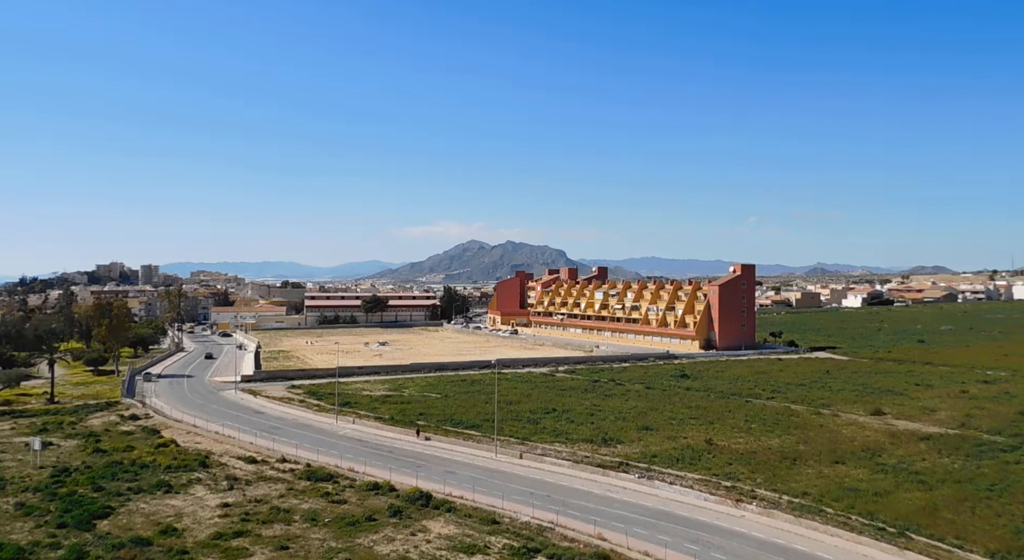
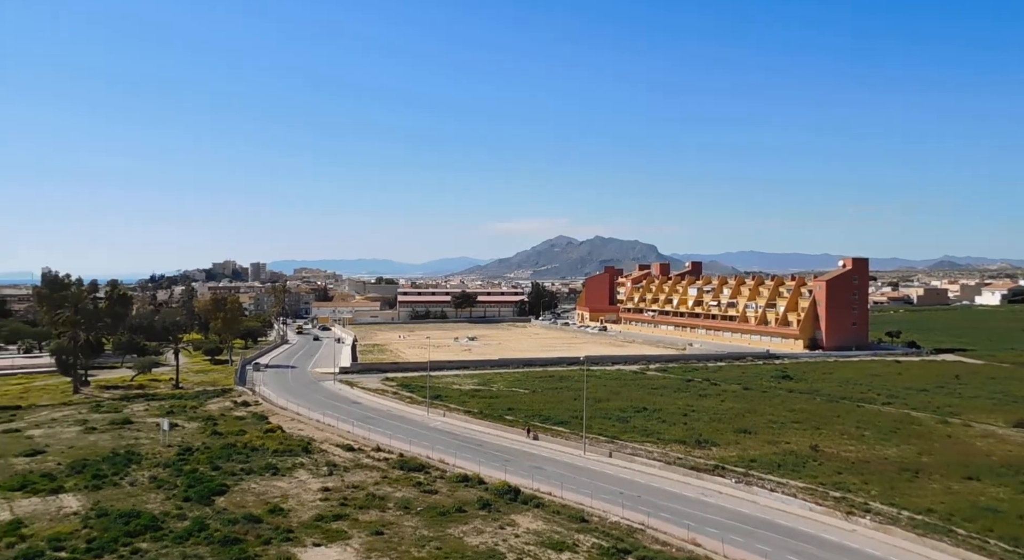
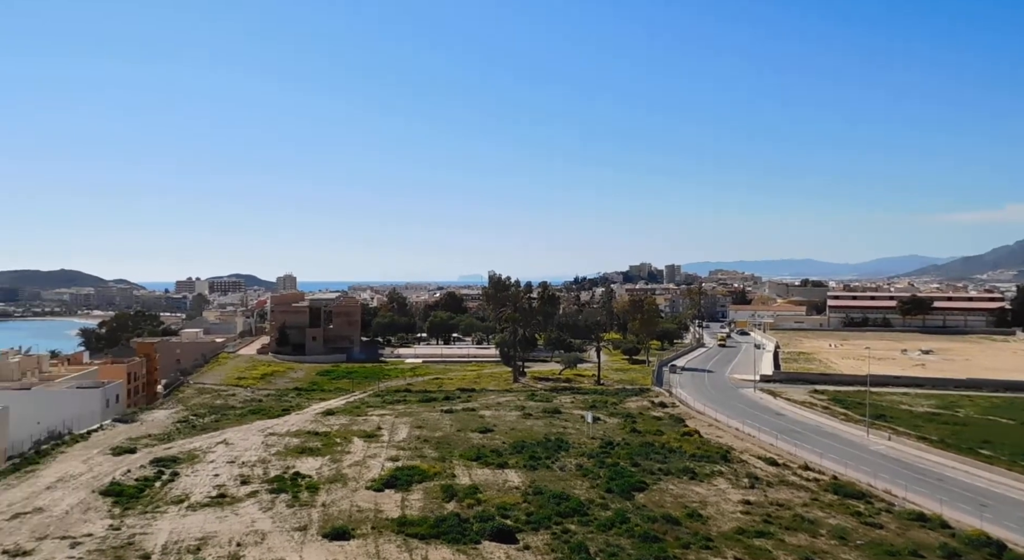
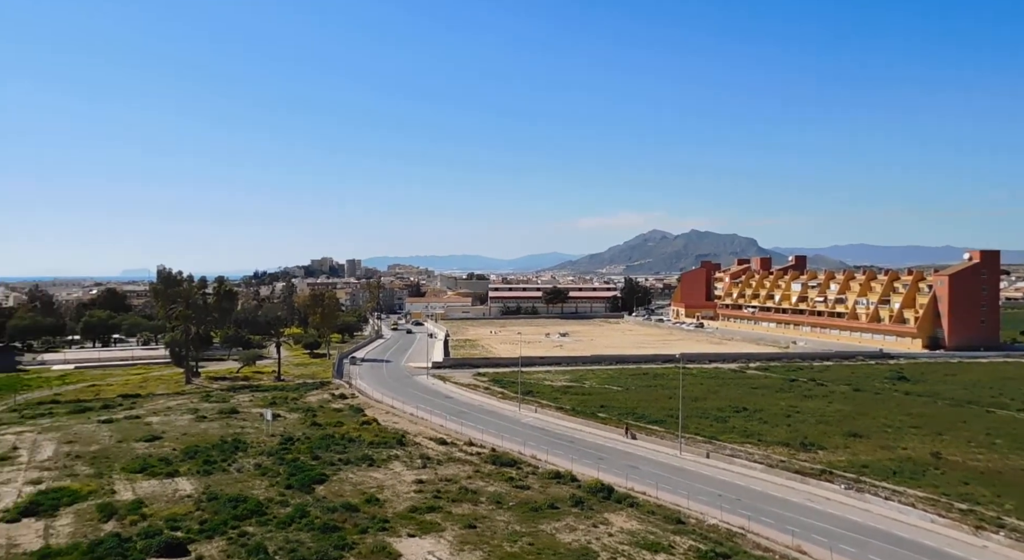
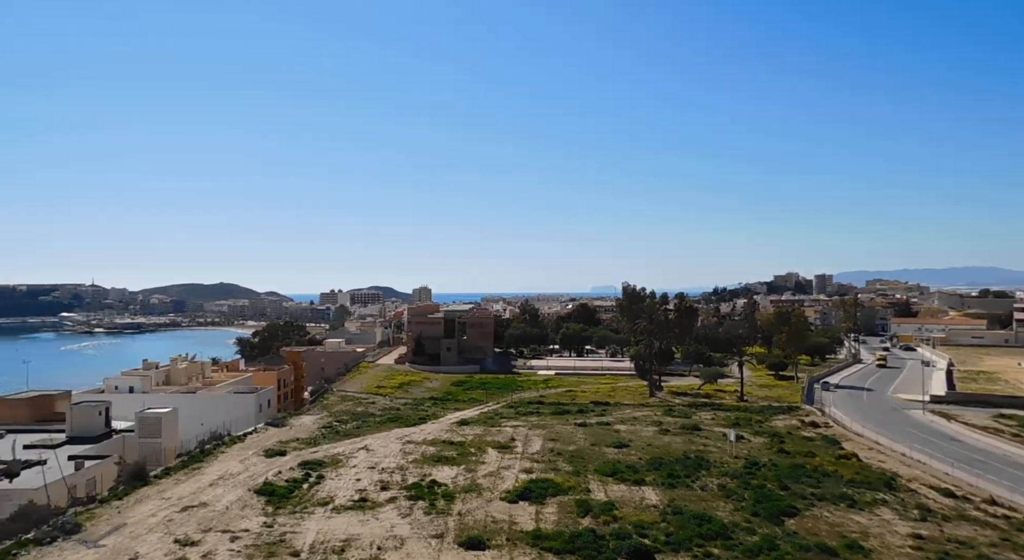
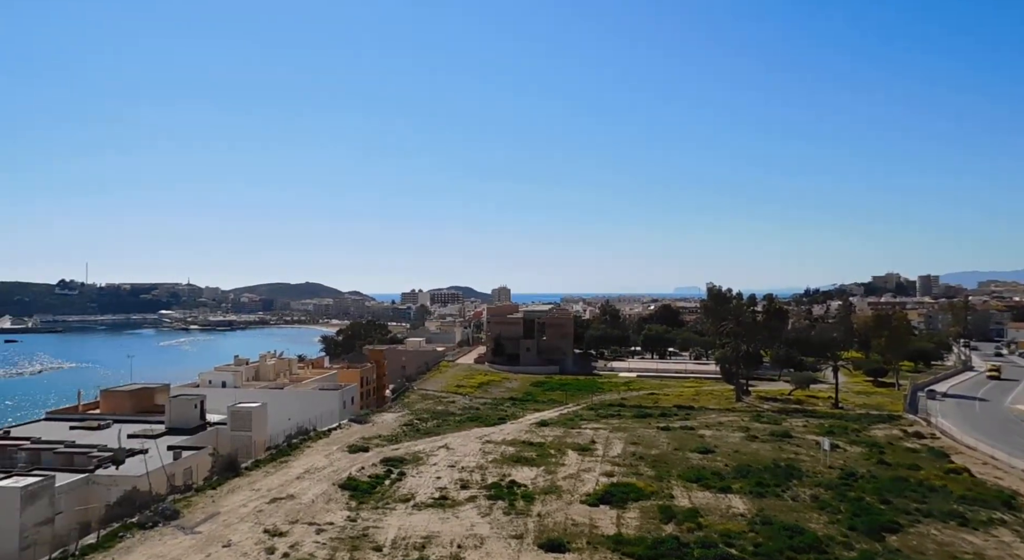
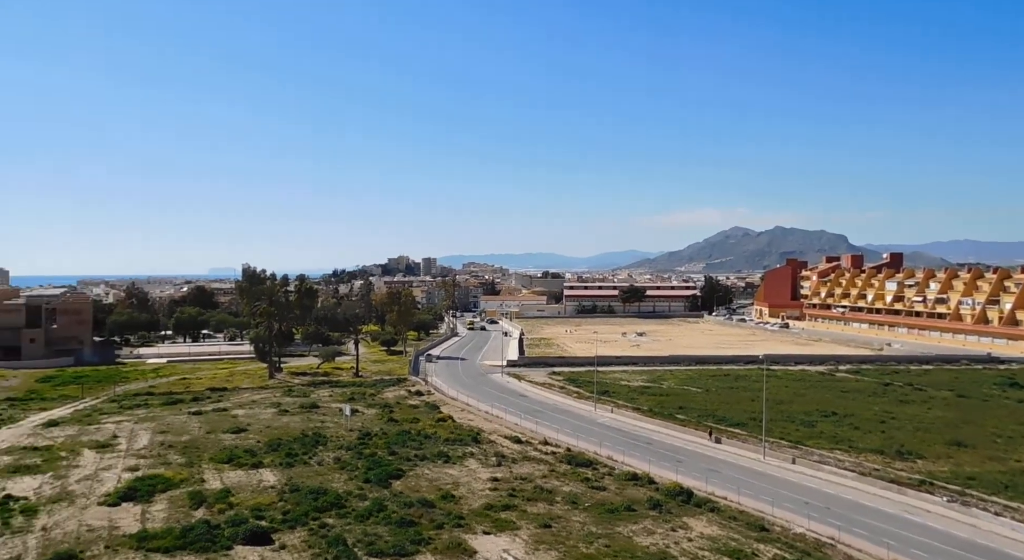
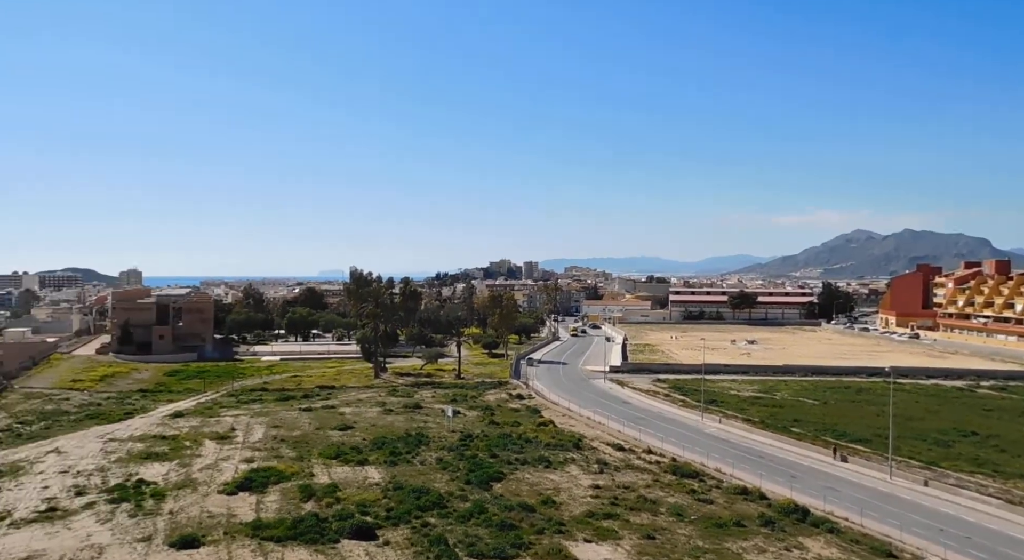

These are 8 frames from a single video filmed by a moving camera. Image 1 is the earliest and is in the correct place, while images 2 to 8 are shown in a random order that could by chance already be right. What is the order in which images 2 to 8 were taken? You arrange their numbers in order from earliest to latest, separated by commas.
2, 4, 7, 8, 3, 5, 6
